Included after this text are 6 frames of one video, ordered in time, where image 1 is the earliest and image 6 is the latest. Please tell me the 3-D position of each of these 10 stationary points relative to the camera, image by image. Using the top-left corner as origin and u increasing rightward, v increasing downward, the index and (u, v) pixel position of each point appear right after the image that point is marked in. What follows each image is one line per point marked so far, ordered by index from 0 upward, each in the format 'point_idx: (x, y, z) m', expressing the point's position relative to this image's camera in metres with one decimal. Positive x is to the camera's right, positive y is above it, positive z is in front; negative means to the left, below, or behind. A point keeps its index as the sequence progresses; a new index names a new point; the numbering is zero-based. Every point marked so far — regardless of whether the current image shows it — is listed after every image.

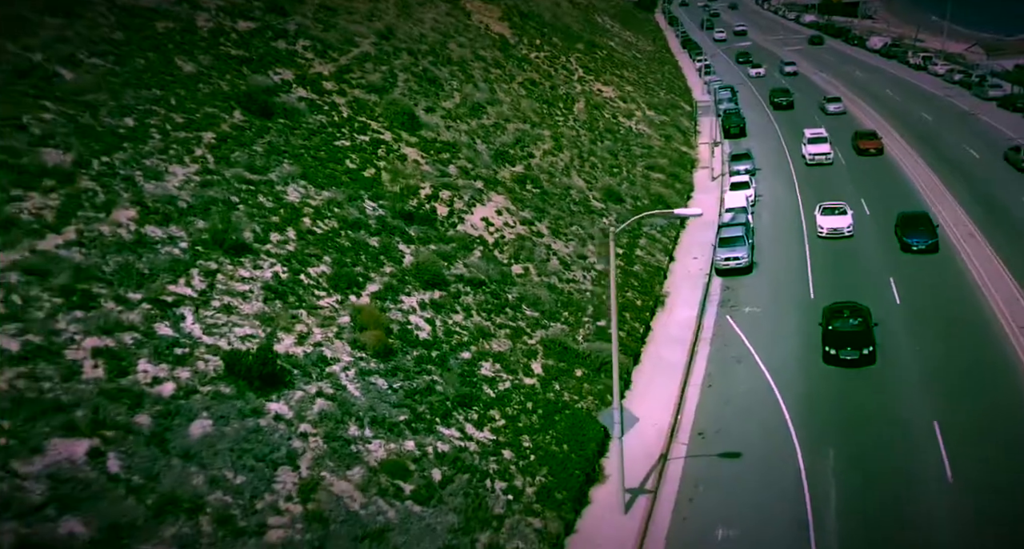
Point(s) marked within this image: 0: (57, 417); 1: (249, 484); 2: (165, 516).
0: (-9.4, -2.9, +16.8) m
1: (-6.0, -4.7, +18.5) m
2: (-7.0, -4.9, +16.4) m
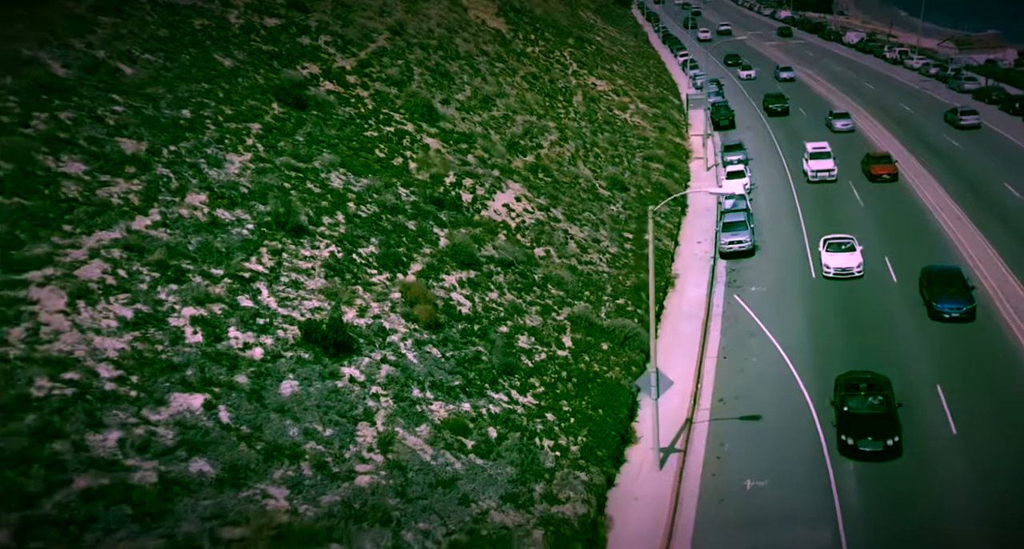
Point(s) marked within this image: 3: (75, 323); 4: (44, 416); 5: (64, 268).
0: (-7.9, -2.3, +18.8) m
1: (-4.5, -4.0, +20.6) m
2: (-5.4, -4.3, +18.4) m
3: (-9.9, -1.1, +18.5) m
4: (-9.0, -2.8, +15.8) m
5: (-10.9, +0.2, +19.8) m
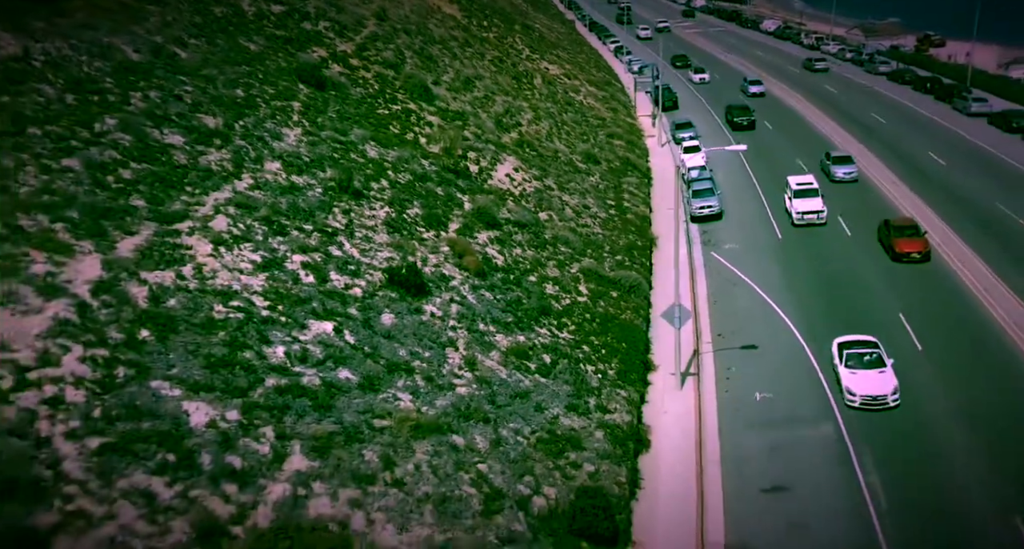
0: (-5.7, -0.8, +22.4) m
1: (-2.4, -2.4, +24.4) m
2: (-3.1, -2.7, +22.2) m
3: (-7.7, +0.3, +21.9) m
4: (-6.6, -1.4, +19.3) m
5: (-8.9, +1.5, +23.2) m
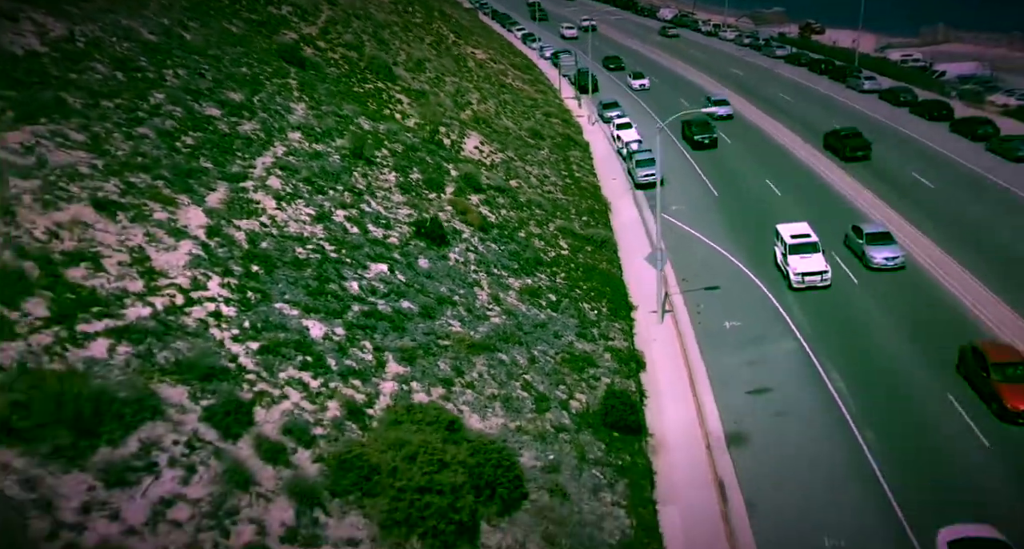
0: (-4.8, +0.8, +25.6) m
1: (-1.6, -0.6, +28.0) m
2: (-2.1, -1.0, +25.7) m
3: (-6.8, +1.8, +24.9) m
4: (-5.4, +0.1, +22.5) m
5: (-8.1, +3.0, +26.1) m
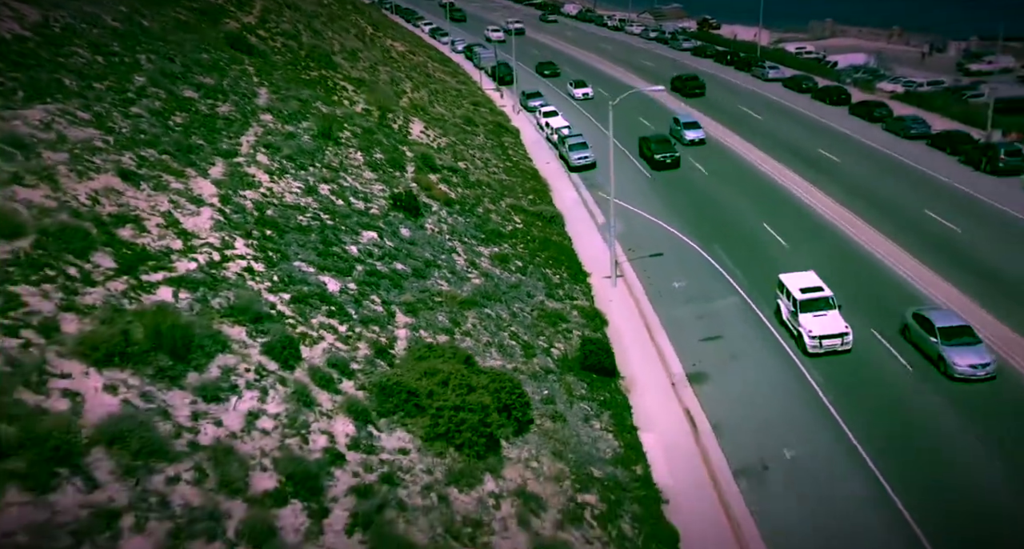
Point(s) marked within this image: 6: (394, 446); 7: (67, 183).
0: (-5.5, +1.9, +27.4) m
1: (-2.5, +0.6, +30.1) m
2: (-2.8, +0.2, +27.8) m
3: (-7.5, +2.8, +26.5) m
4: (-5.7, +1.2, +24.3) m
5: (-8.9, +4.0, +27.5) m
6: (-2.3, -3.4, +16.0) m
7: (-10.2, +2.1, +18.7) m
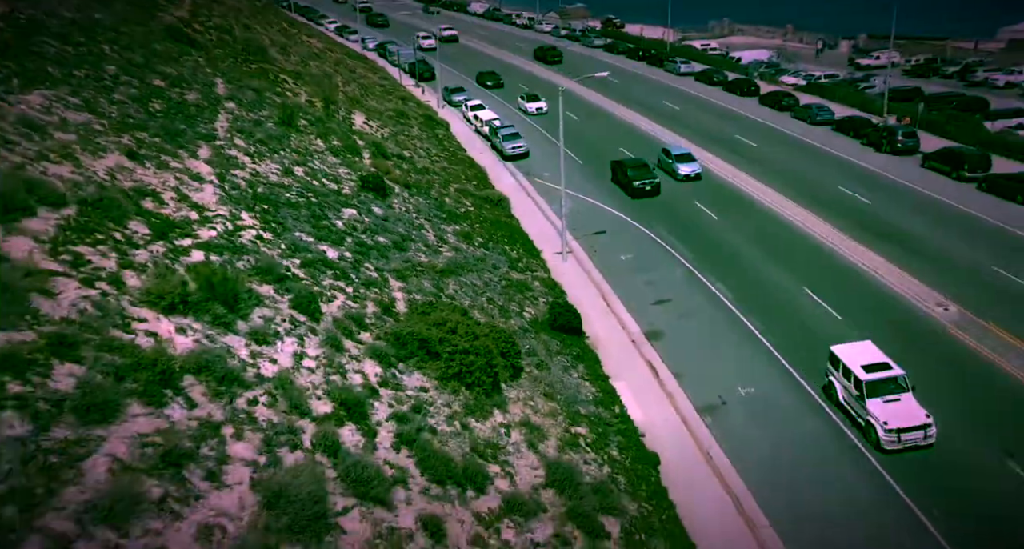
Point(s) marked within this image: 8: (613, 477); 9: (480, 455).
0: (-6.6, +2.7, +29.0) m
1: (-3.8, +1.6, +31.9) m
2: (-3.8, +1.2, +29.6) m
3: (-8.5, +3.6, +27.9) m
4: (-6.5, +2.0, +25.8) m
5: (-10.1, +4.7, +28.7) m
6: (-2.1, -2.4, +17.9) m
7: (-10.4, +2.8, +19.8) m
8: (+2.4, -4.7, +19.1) m
9: (-0.6, -3.7, +16.5) m
